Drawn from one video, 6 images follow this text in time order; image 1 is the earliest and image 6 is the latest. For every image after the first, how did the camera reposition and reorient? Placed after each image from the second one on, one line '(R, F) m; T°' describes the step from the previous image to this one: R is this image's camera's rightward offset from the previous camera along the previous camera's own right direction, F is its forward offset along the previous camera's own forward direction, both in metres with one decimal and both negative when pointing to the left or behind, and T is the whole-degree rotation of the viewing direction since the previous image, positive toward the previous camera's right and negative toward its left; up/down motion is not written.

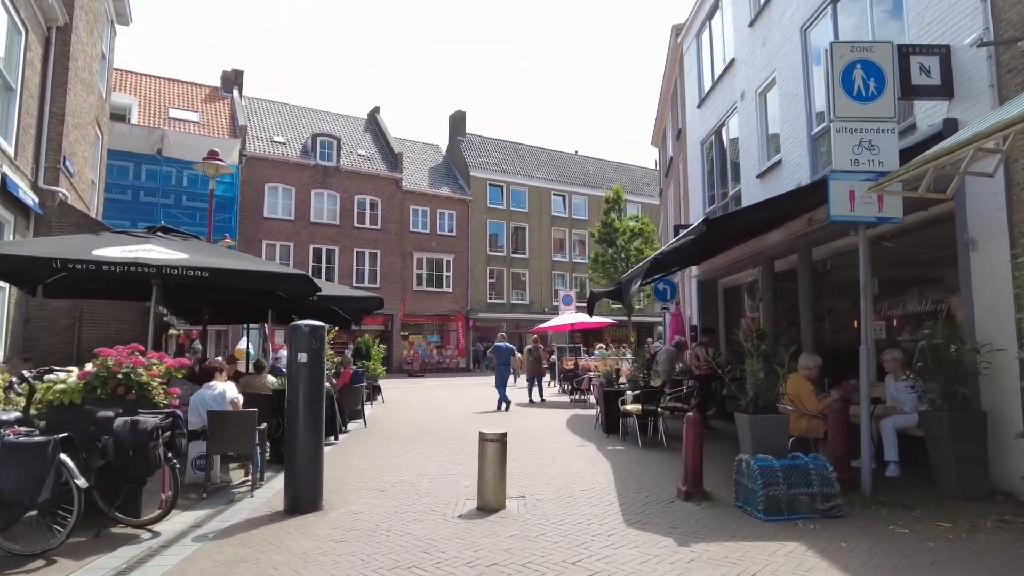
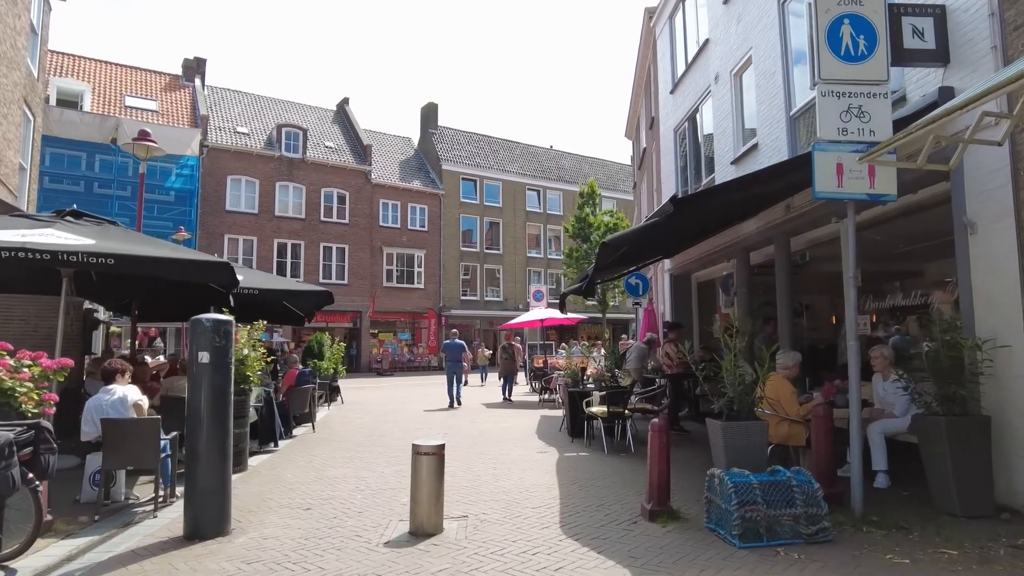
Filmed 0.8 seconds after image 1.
(+0.3, +0.8) m; +2°
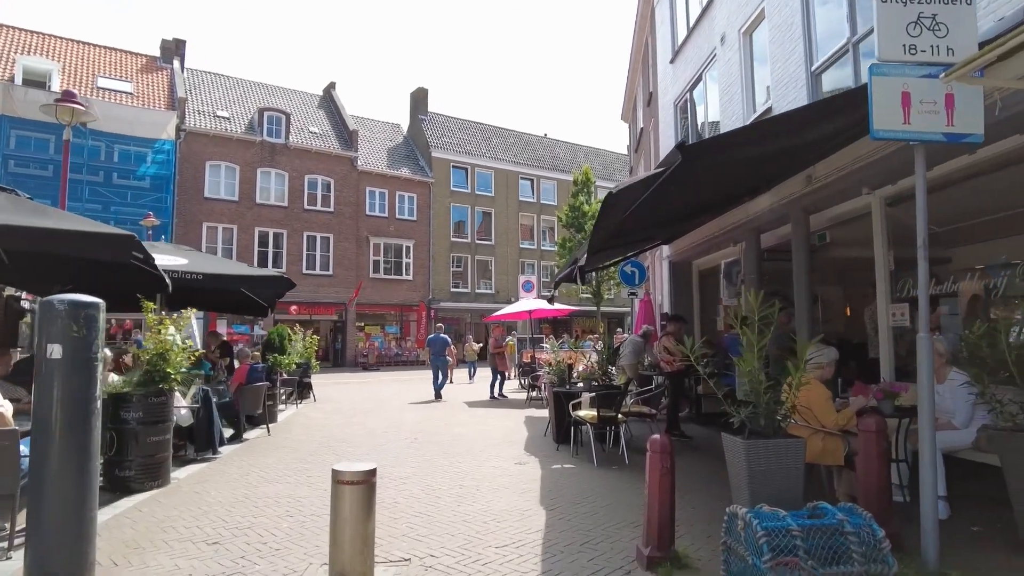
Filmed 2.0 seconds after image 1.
(+0.2, +1.2) m; 0°
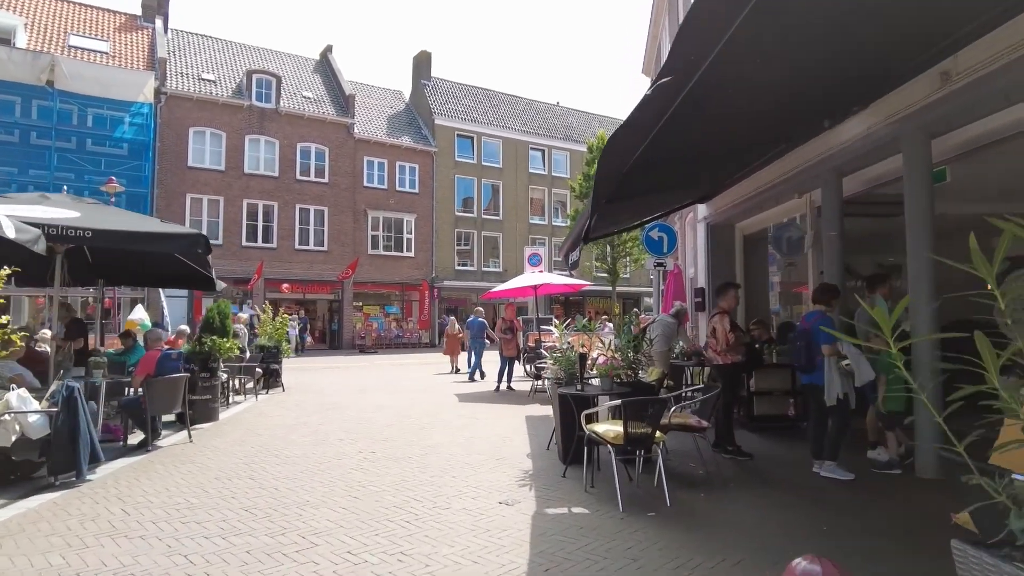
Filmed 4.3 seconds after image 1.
(+0.2, +2.4) m; -1°
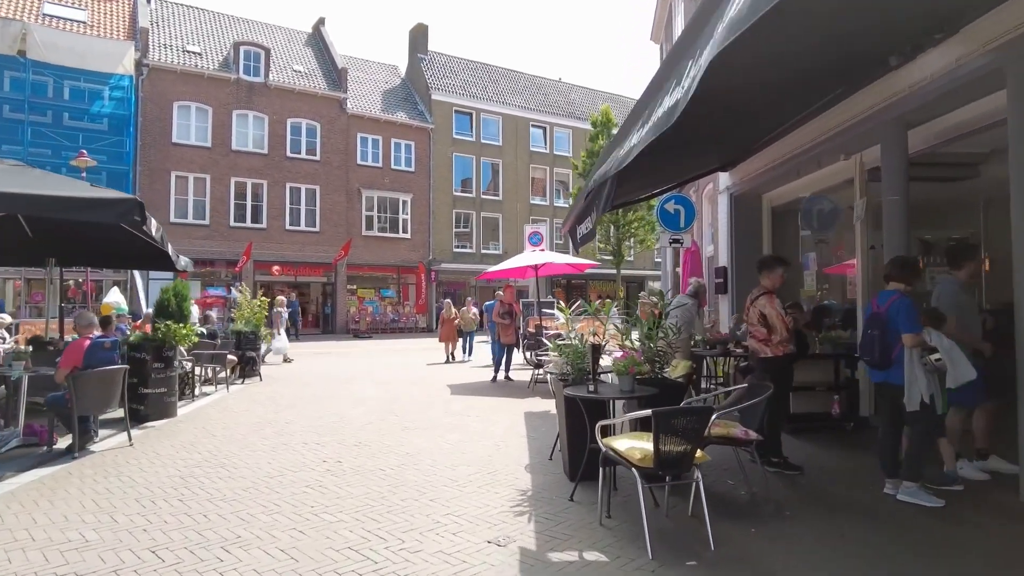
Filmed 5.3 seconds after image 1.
(0.0, +1.2) m; 0°
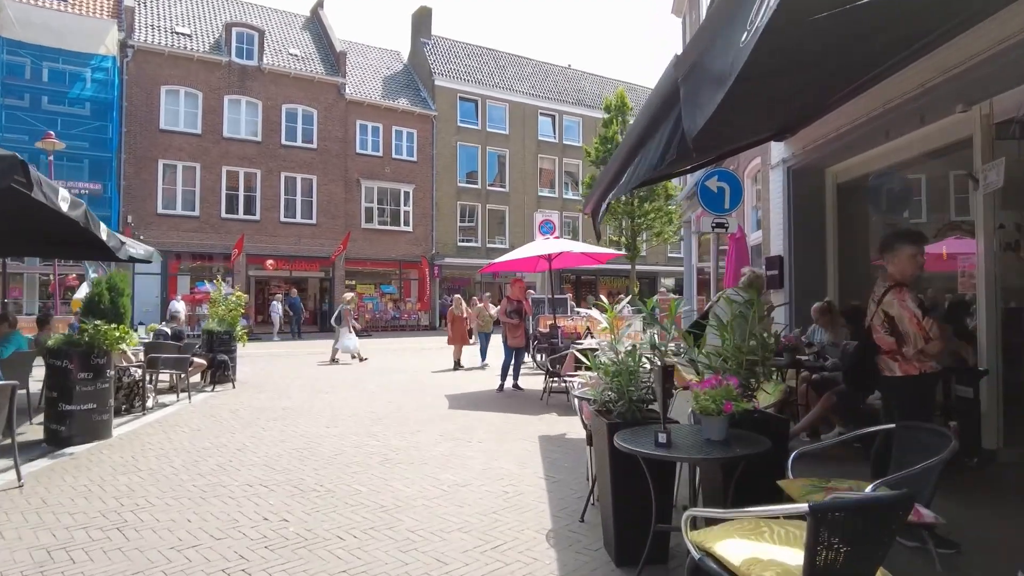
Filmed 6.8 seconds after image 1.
(-0.1, +1.6) m; -1°
